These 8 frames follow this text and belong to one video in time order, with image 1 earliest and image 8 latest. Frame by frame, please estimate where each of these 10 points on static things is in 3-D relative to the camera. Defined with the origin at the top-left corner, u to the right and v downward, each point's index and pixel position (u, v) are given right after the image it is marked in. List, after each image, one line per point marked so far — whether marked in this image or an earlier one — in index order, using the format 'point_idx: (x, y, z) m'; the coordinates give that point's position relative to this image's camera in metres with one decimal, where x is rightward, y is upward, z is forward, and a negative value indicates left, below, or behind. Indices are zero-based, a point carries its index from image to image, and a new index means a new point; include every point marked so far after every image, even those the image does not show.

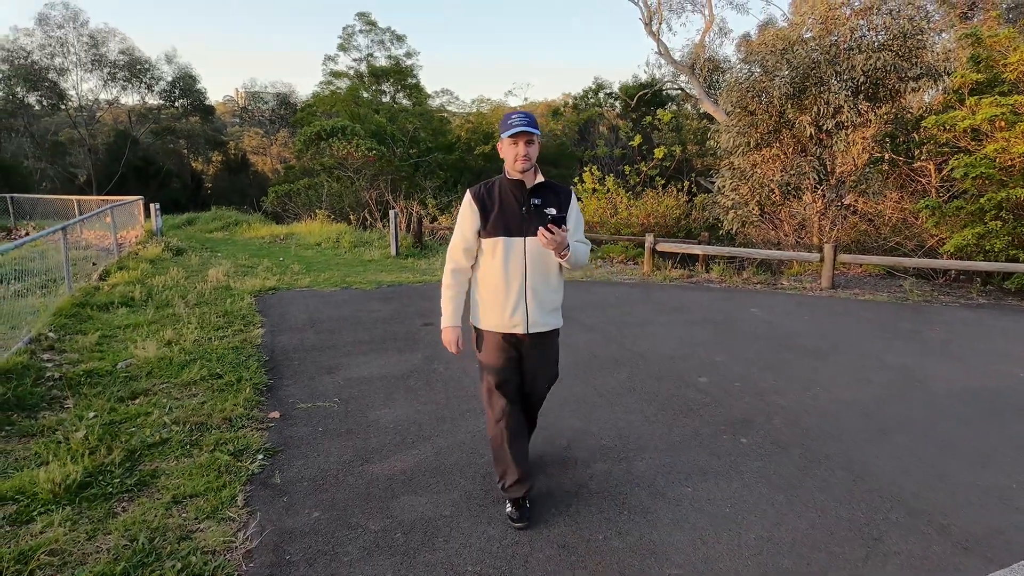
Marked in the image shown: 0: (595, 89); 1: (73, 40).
0: (+2.7, +6.2, +18.3) m
1: (-15.0, +8.5, +19.3) m
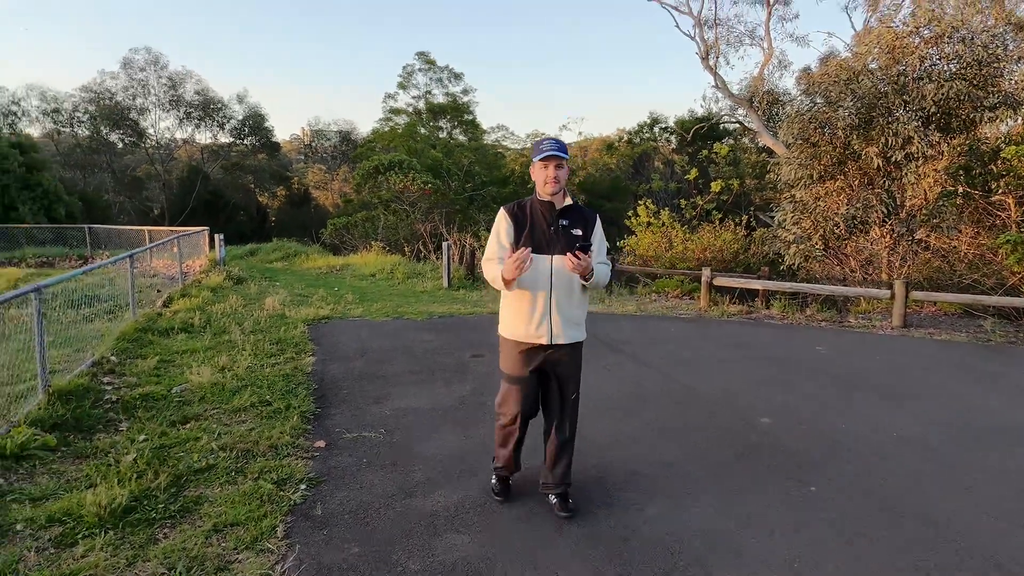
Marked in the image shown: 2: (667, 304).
0: (+4.3, +5.2, +18.2) m
1: (-13.1, +7.6, +20.9) m
2: (+2.2, -0.2, +8.4) m
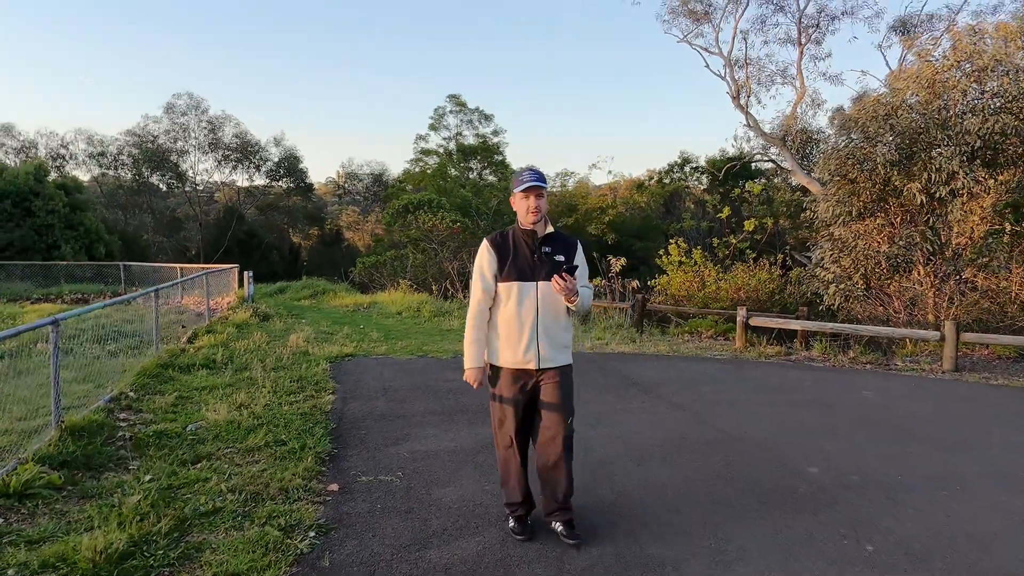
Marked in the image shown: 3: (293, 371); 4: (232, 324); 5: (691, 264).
0: (+5.2, +3.9, +18.1) m
1: (-12.0, +6.2, +21.8) m
2: (+2.6, -0.8, +8.1) m
3: (-2.0, -0.8, +5.3) m
4: (-3.5, -0.4, +7.1) m
5: (+3.6, +0.5, +11.5) m
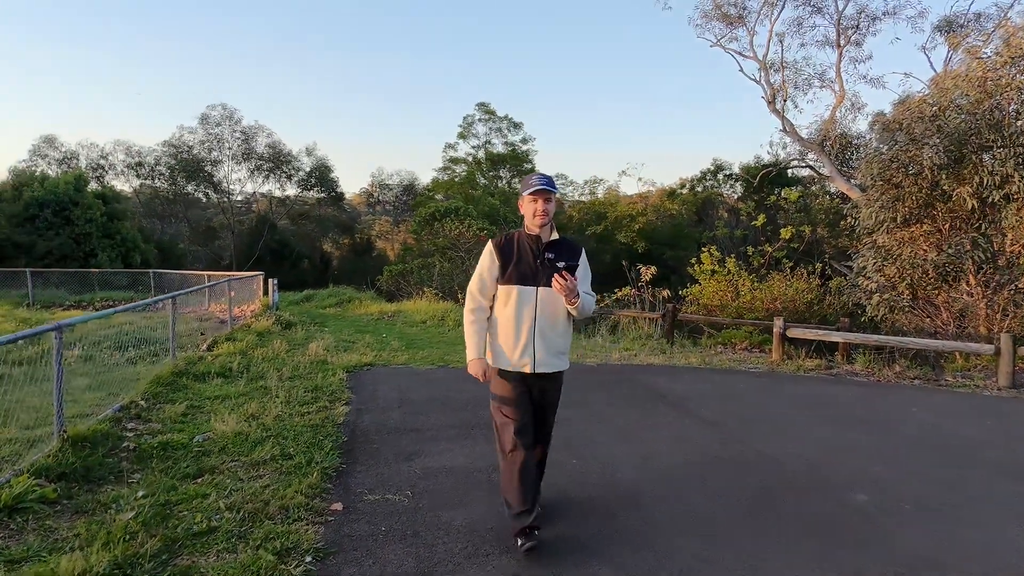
0: (+6.1, +3.6, +17.6) m
1: (-11.0, +5.9, +22.3) m
2: (+2.9, -0.9, +7.7) m
3: (-1.8, -0.8, +5.2) m
4: (-3.2, -0.5, +7.1) m
5: (+4.1, +0.3, +11.1) m
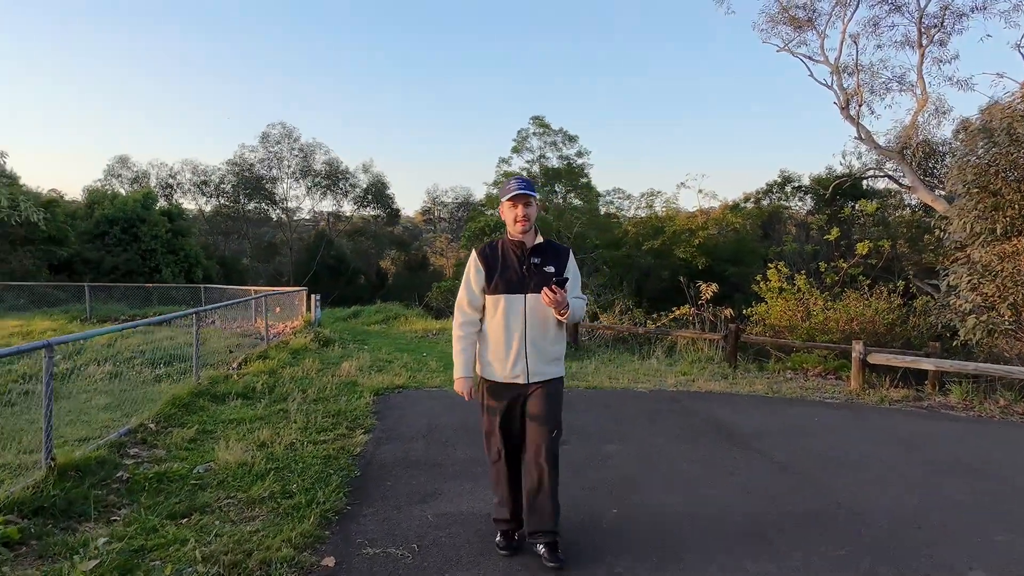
0: (+7.6, +3.1, +16.6) m
1: (-8.9, +5.3, +22.9) m
2: (+3.5, -1.1, +6.9) m
3: (-1.5, -1.0, +4.8) m
4: (-2.7, -0.7, +6.9) m
5: (+4.9, -0.1, +10.2) m
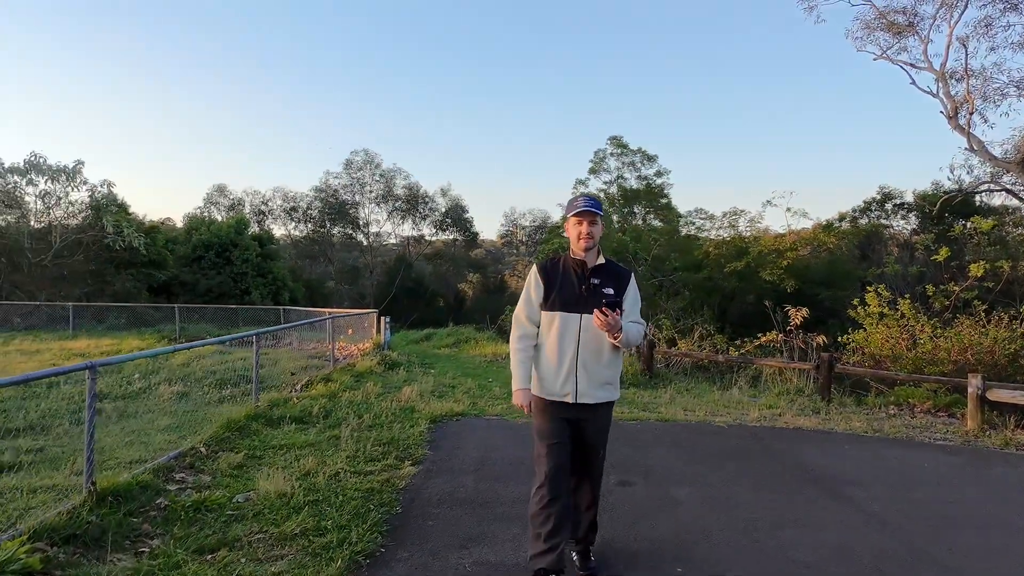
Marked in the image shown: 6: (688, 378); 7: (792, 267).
0: (+9.7, +2.4, +15.2) m
1: (-5.8, +4.4, +23.8) m
2: (+4.2, -1.4, +6.0) m
3: (-1.0, -1.1, +4.6) m
4: (-1.9, -1.0, +6.8) m
5: (+6.1, -0.5, +9.1) m
6: (+2.4, -1.2, +7.7) m
7: (+6.1, +0.5, +12.4) m
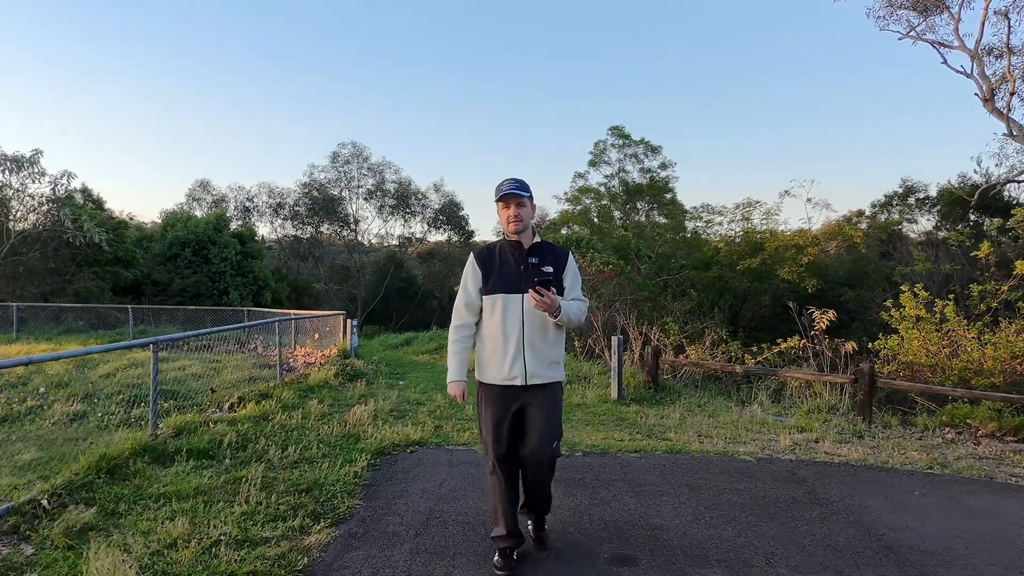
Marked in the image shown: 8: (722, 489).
0: (+9.5, +2.4, +14.1) m
1: (-5.9, +4.4, +22.8) m
2: (+4.0, -1.4, +4.9) m
3: (-1.2, -1.1, +3.6) m
4: (-2.1, -1.0, +5.8) m
5: (+5.9, -0.5, +8.0) m
6: (+2.2, -1.2, +6.6) m
7: (+5.9, +0.5, +11.3) m
8: (+1.2, -1.2, +3.5) m
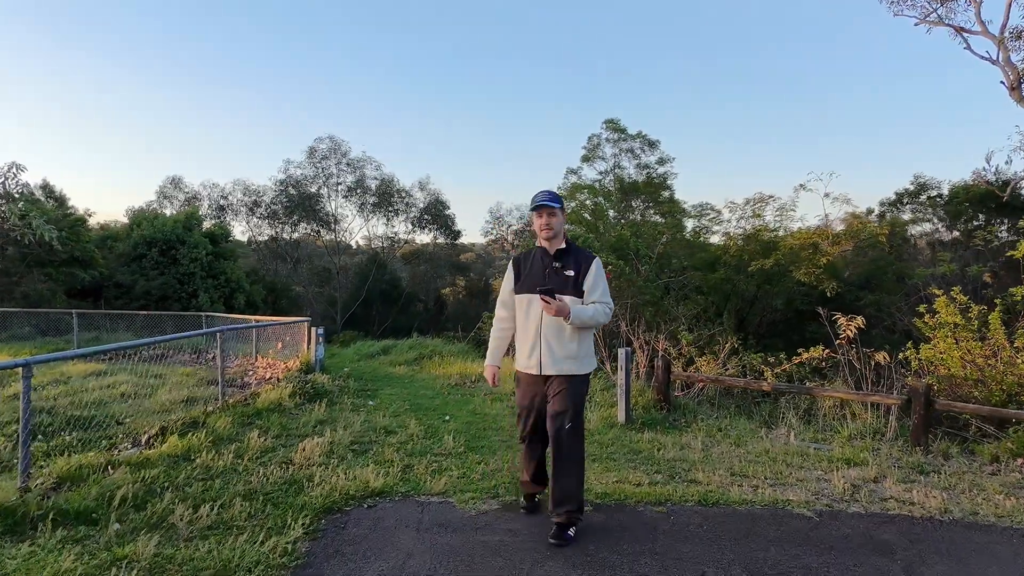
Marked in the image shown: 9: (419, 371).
0: (+9.3, +2.3, +13.3) m
1: (-6.3, +4.3, +21.8) m
2: (+3.9, -1.4, +4.0) m
3: (-1.3, -1.1, +2.6) m
4: (-2.2, -1.0, +4.8) m
5: (+5.8, -0.5, +7.1) m
6: (+2.1, -1.2, +5.7) m
7: (+5.7, +0.4, +10.5) m
8: (+1.2, -1.2, +2.6) m
9: (-1.3, -1.1, +8.0) m
